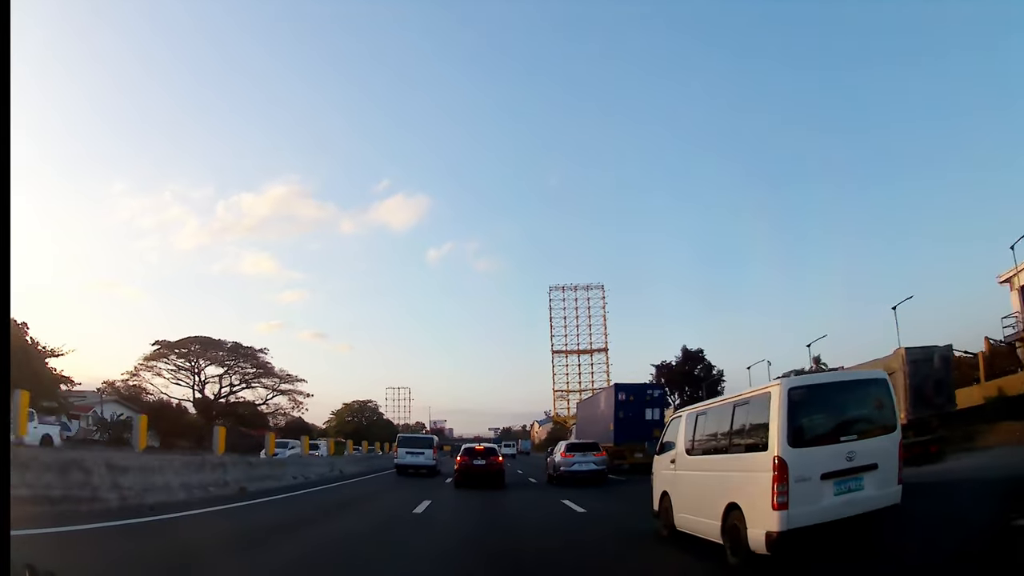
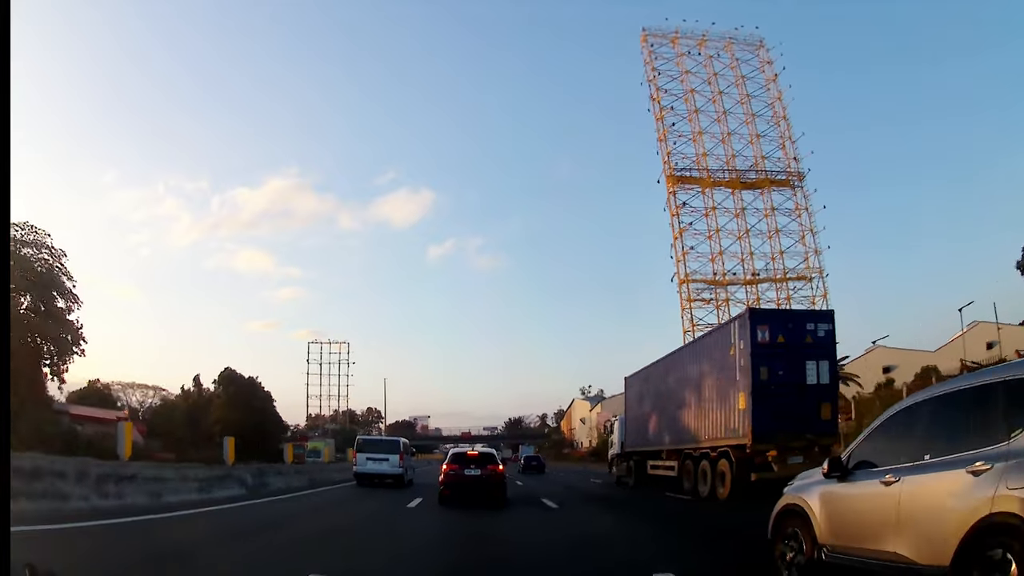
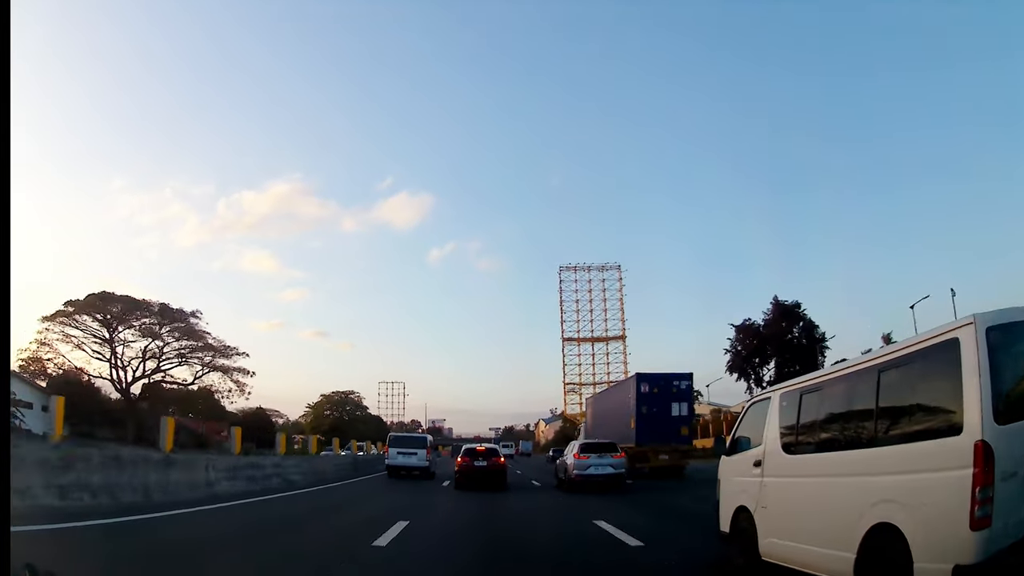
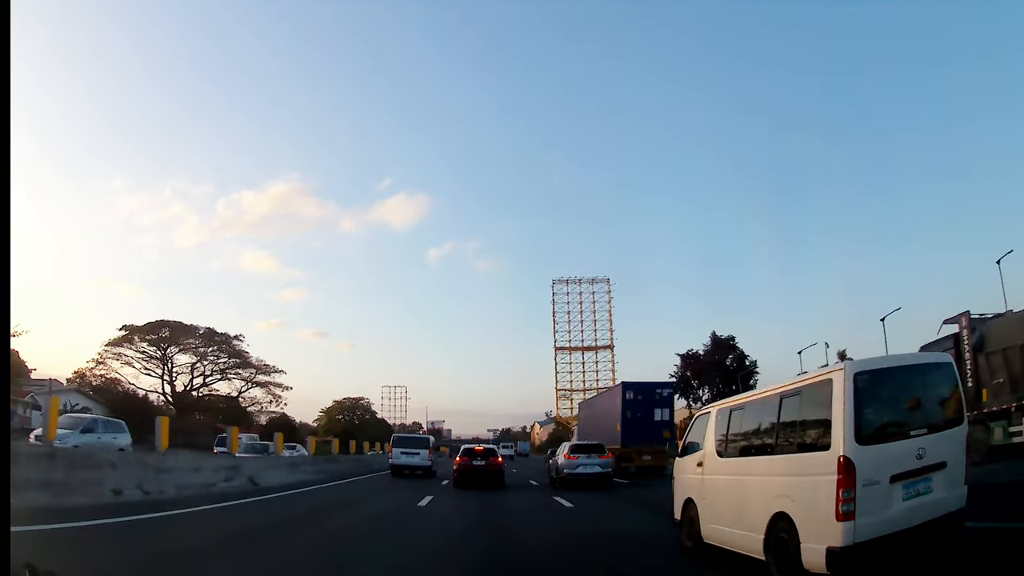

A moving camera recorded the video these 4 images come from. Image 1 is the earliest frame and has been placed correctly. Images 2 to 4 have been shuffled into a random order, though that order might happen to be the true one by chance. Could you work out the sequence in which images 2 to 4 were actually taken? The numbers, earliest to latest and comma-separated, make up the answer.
4, 3, 2
